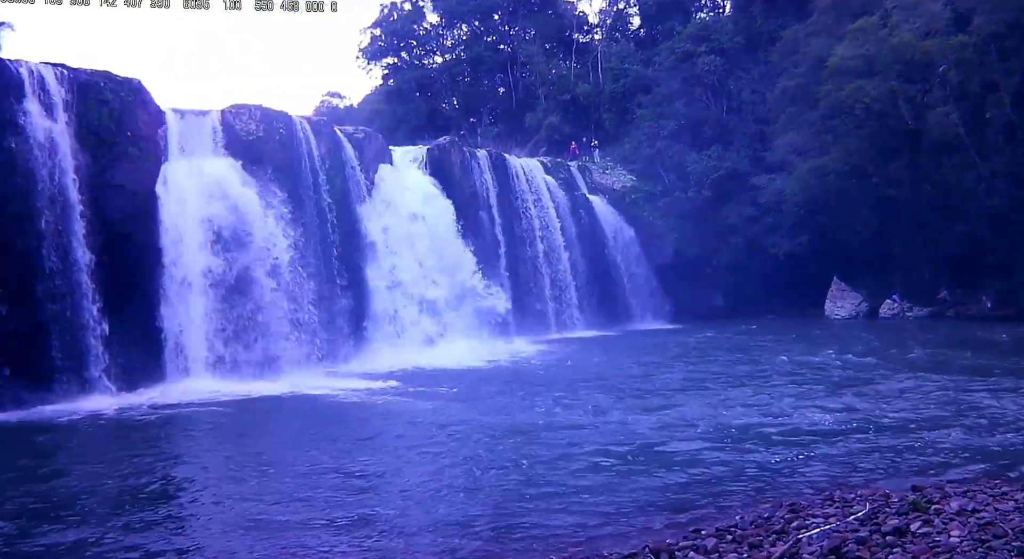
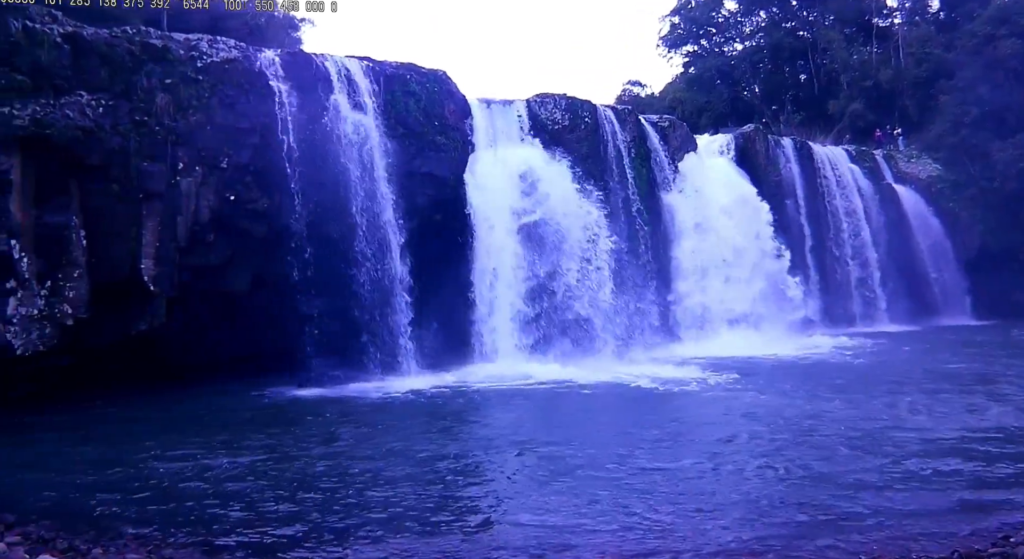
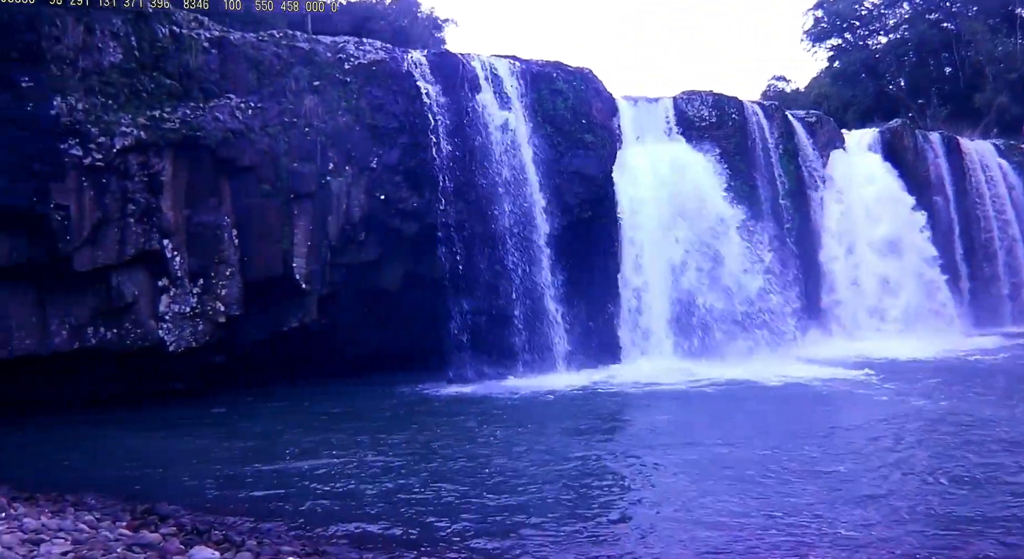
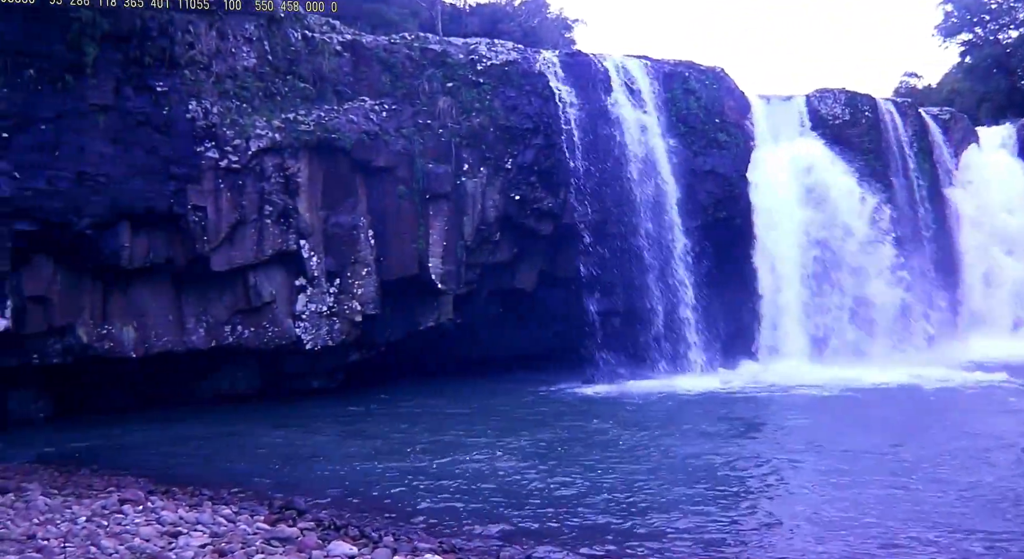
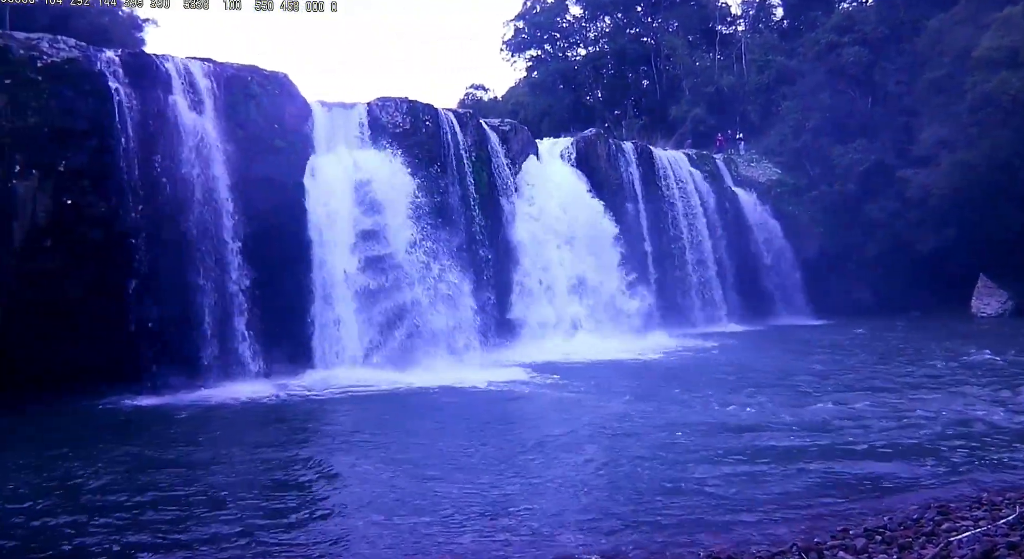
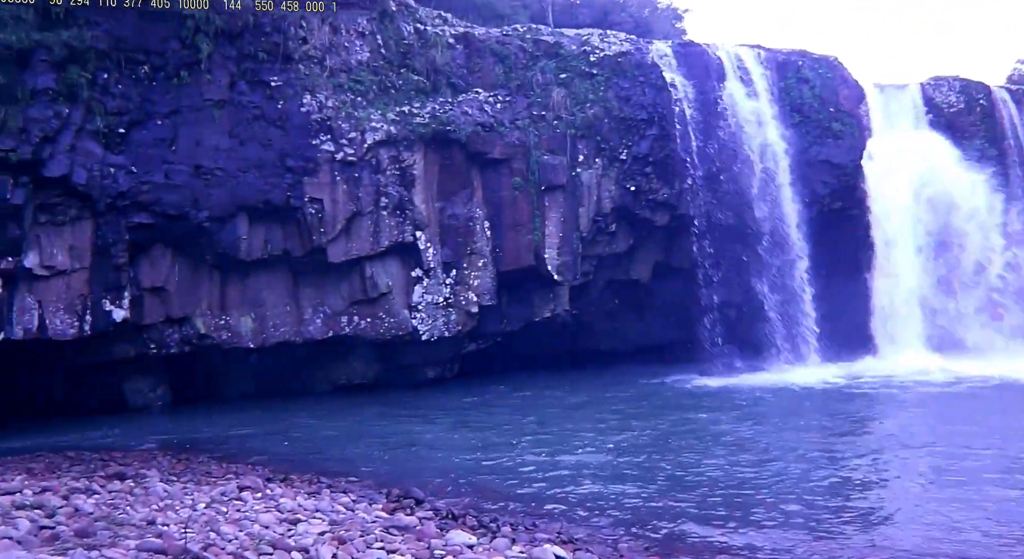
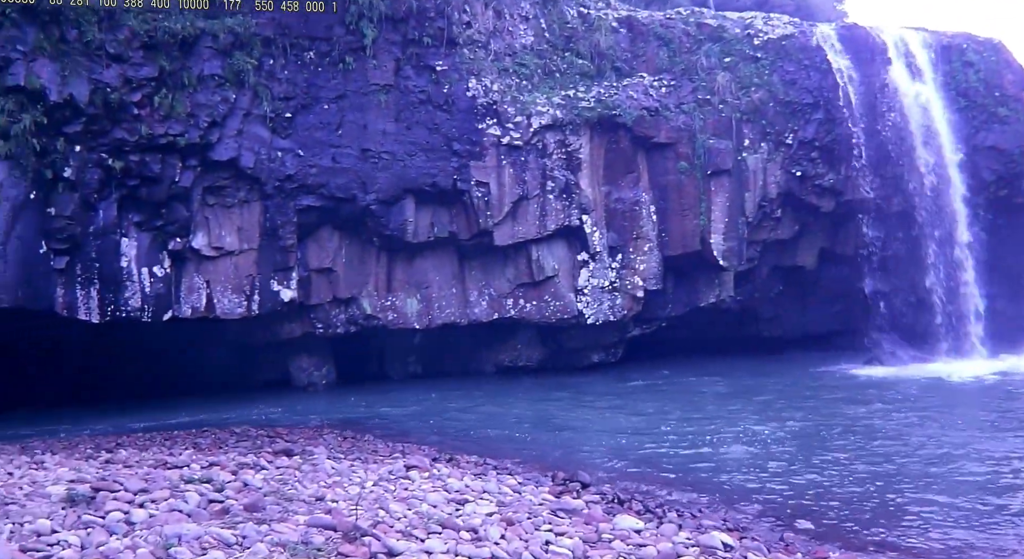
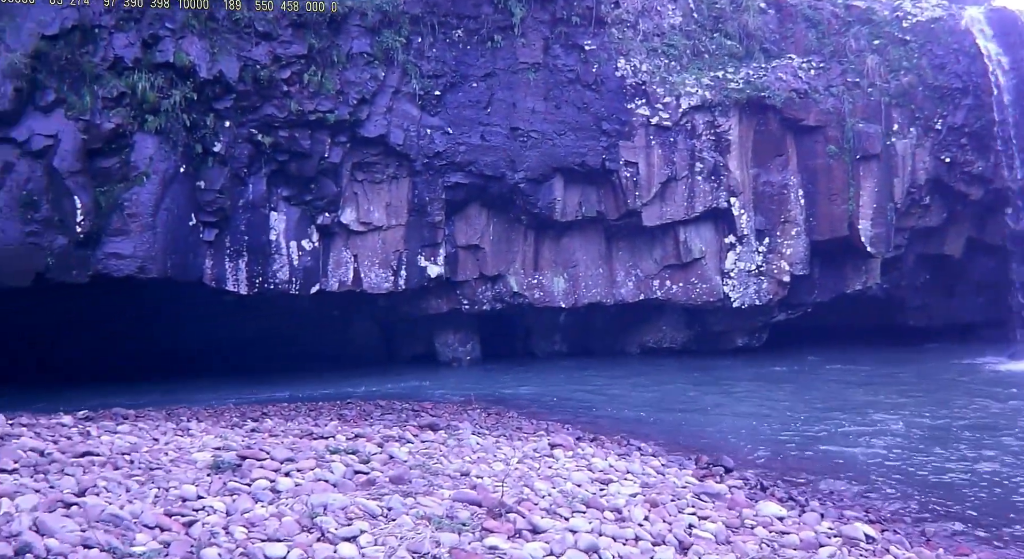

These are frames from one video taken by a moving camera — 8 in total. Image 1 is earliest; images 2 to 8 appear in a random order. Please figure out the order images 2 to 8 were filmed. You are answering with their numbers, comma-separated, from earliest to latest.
5, 2, 3, 4, 6, 7, 8
